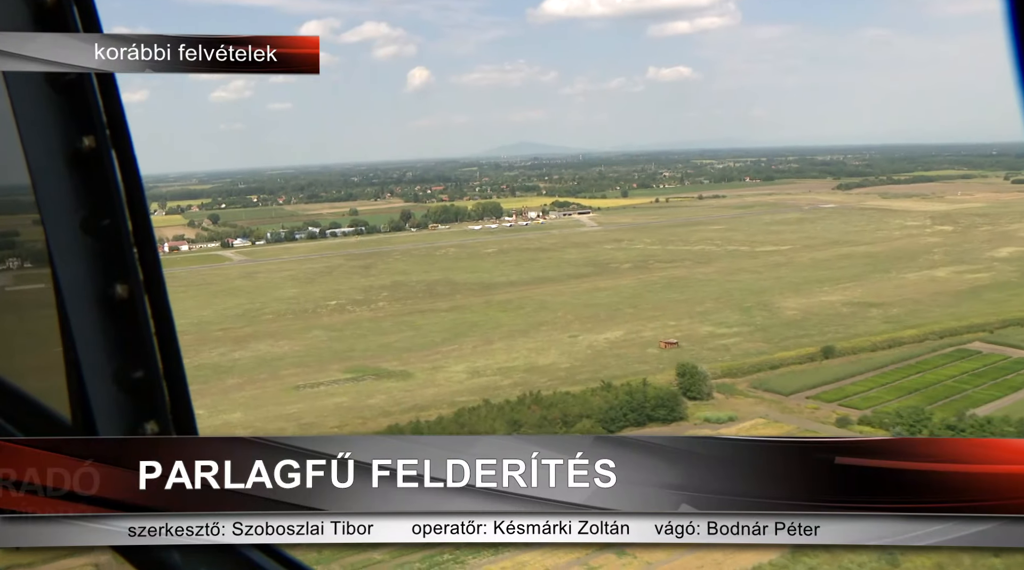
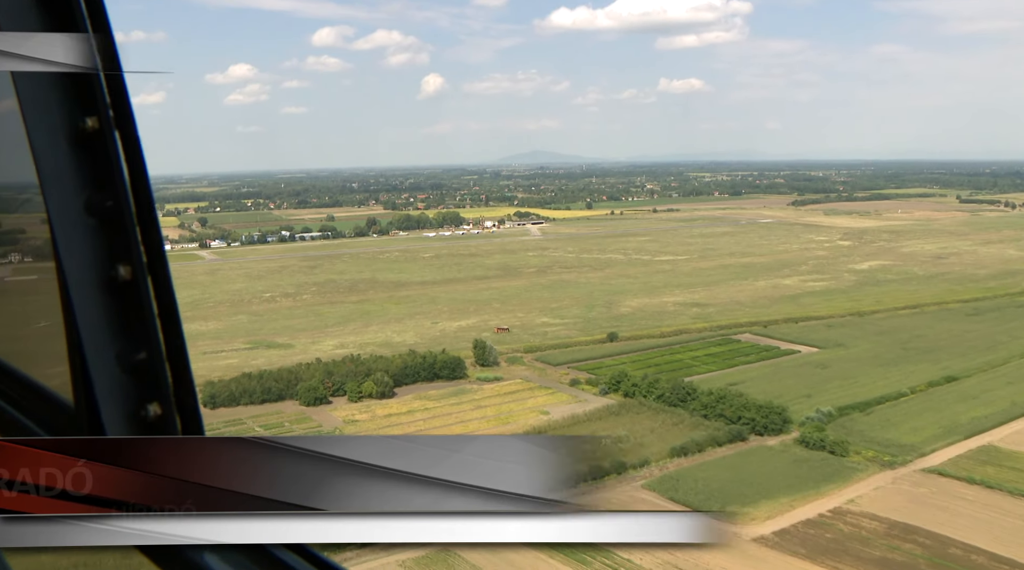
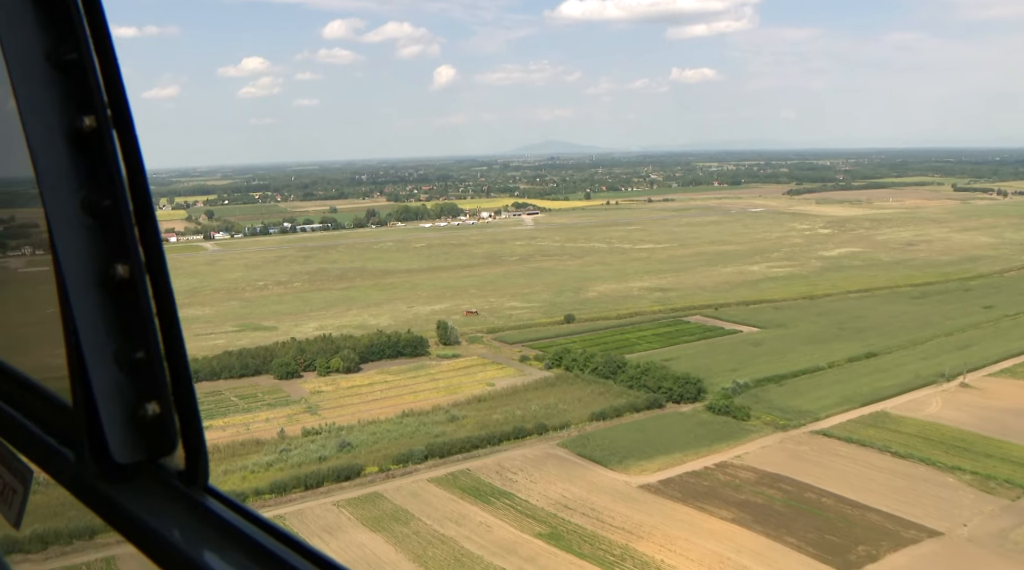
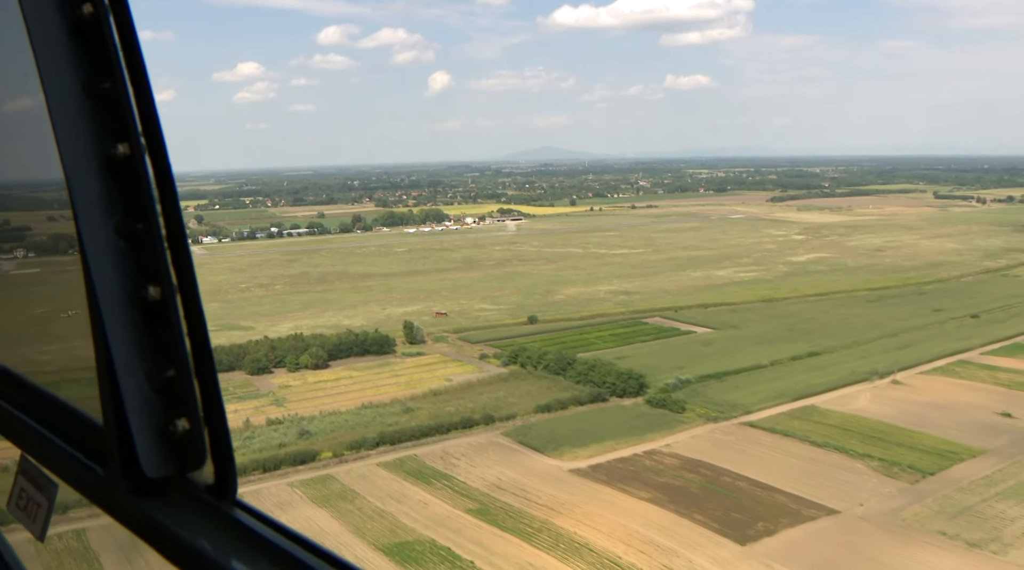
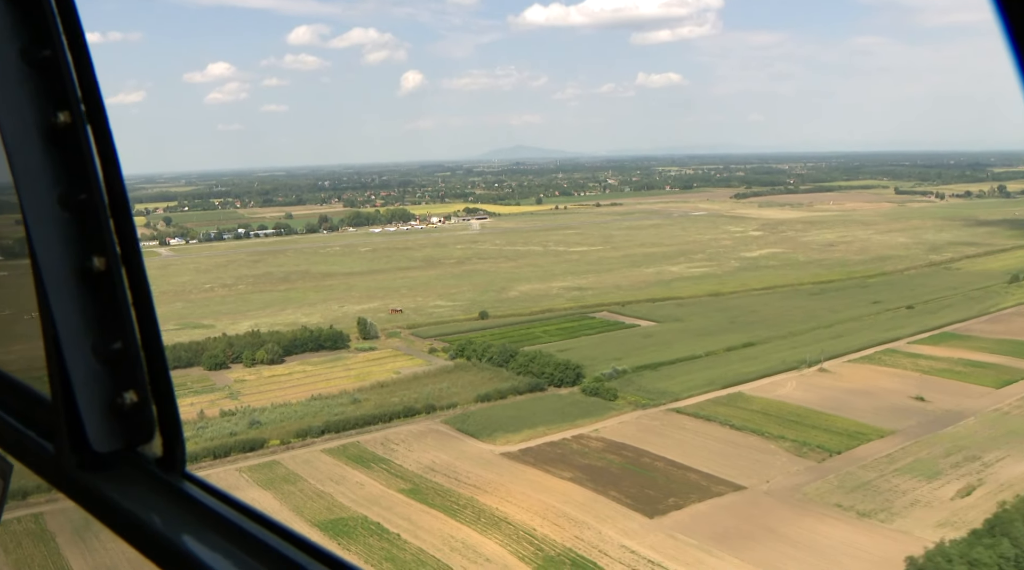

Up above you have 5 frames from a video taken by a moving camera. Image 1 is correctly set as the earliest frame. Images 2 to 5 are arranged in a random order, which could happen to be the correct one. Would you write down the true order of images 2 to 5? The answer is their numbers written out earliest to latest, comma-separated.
2, 3, 4, 5
